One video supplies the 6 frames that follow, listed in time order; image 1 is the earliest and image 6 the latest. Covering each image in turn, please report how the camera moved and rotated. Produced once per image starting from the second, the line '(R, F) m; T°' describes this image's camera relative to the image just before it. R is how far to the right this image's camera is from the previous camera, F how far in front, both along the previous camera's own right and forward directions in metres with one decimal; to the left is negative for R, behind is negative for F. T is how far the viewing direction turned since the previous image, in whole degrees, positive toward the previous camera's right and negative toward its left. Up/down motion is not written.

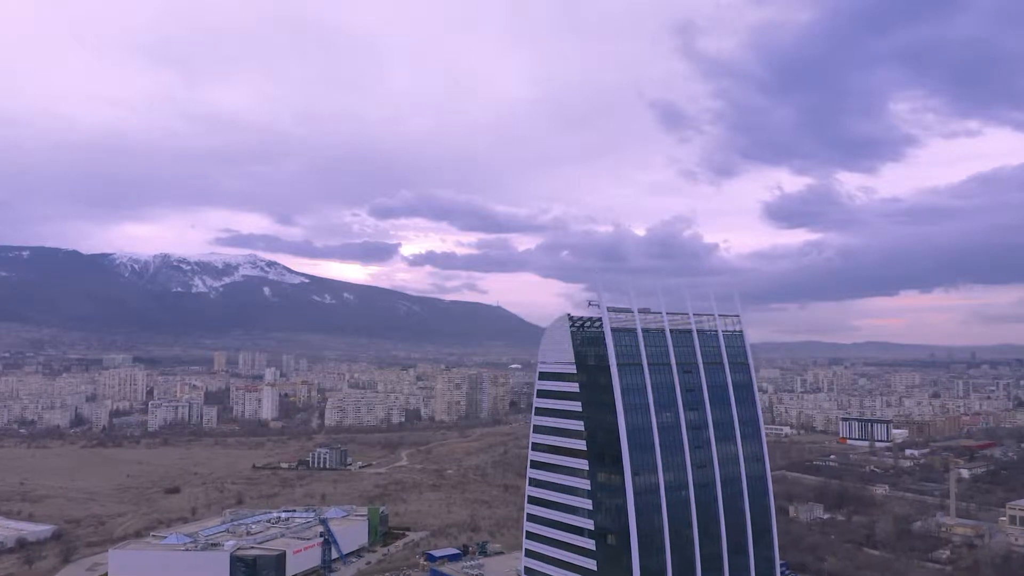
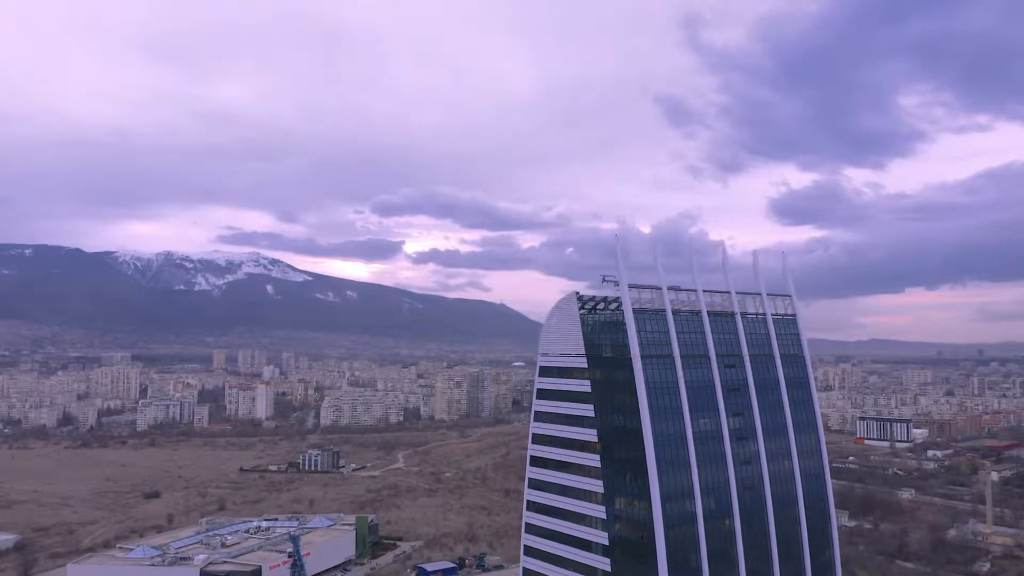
(+0.2, +4.5) m; 0°
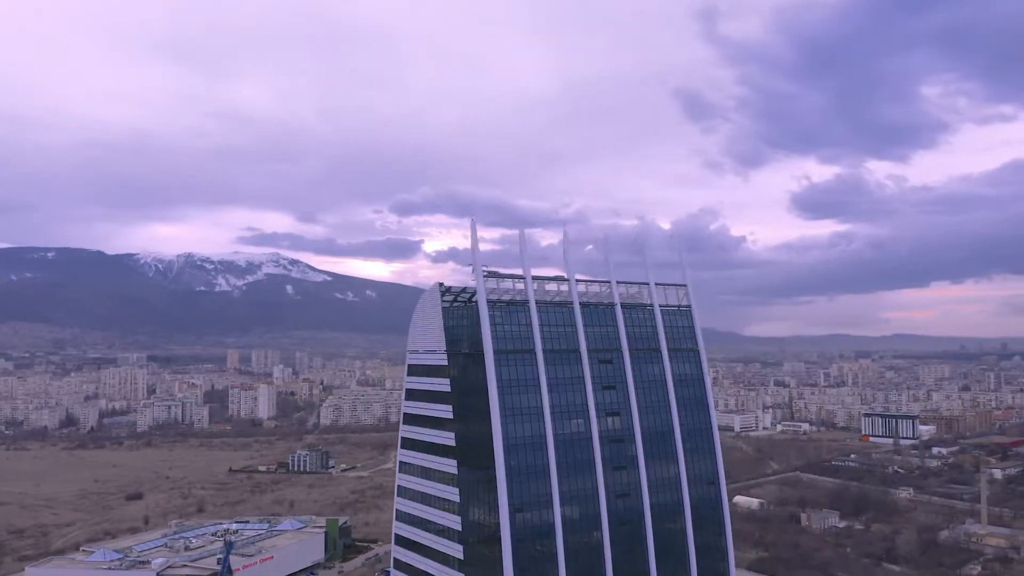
(+2.9, +1.4) m; -1°
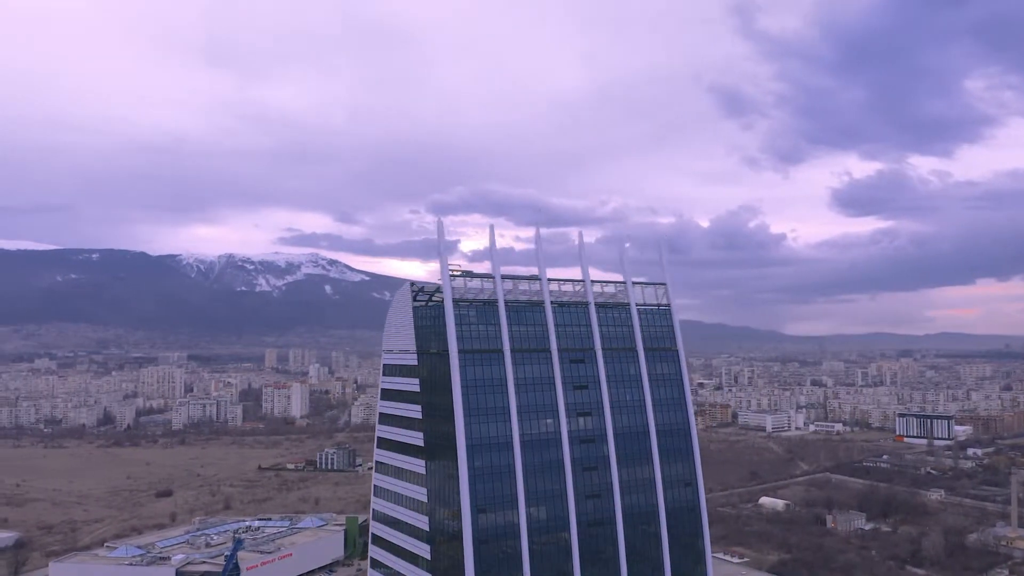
(+1.2, +0.1) m; -2°
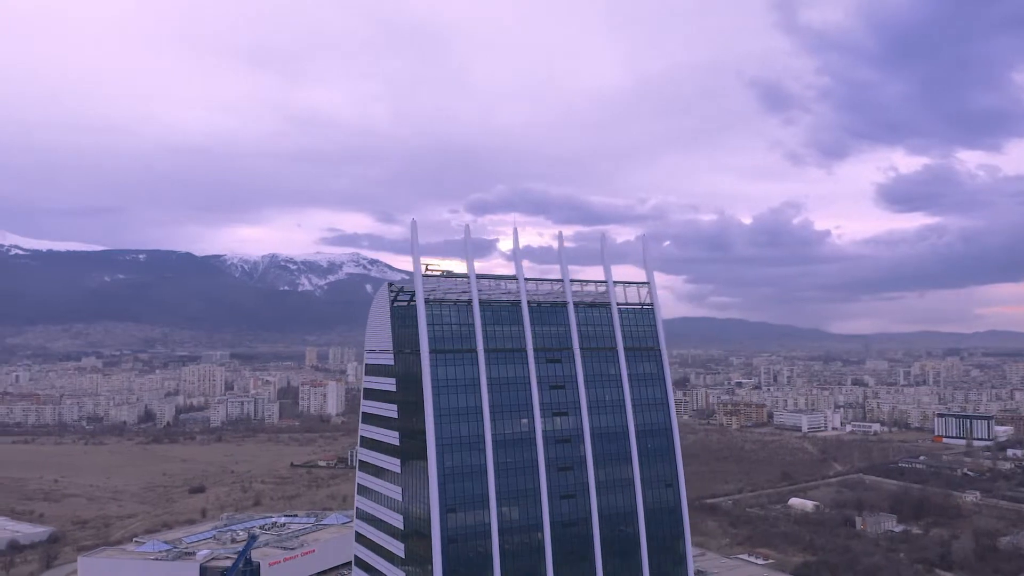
(+1.1, 0.0) m; -3°
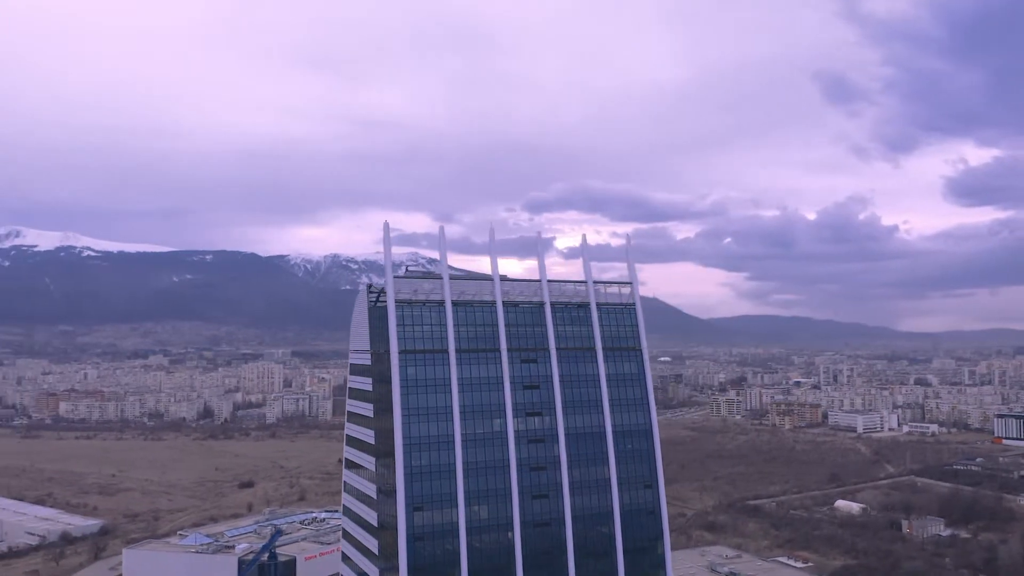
(+1.5, -0.1) m; -4°
